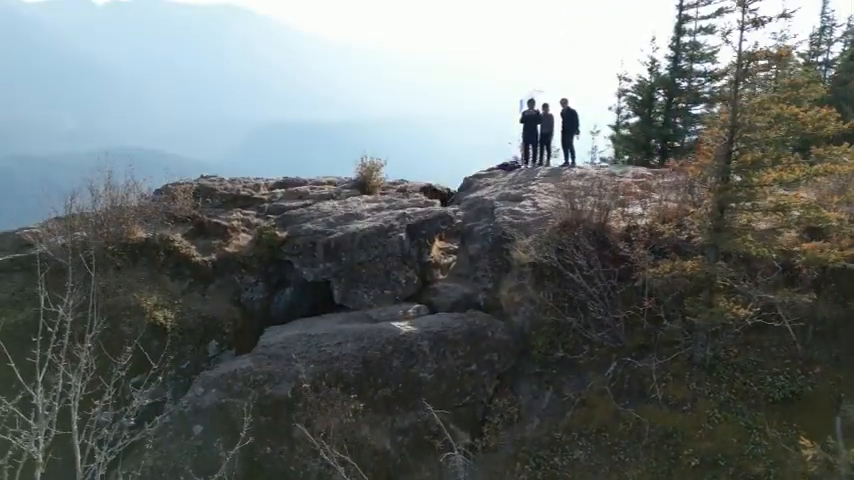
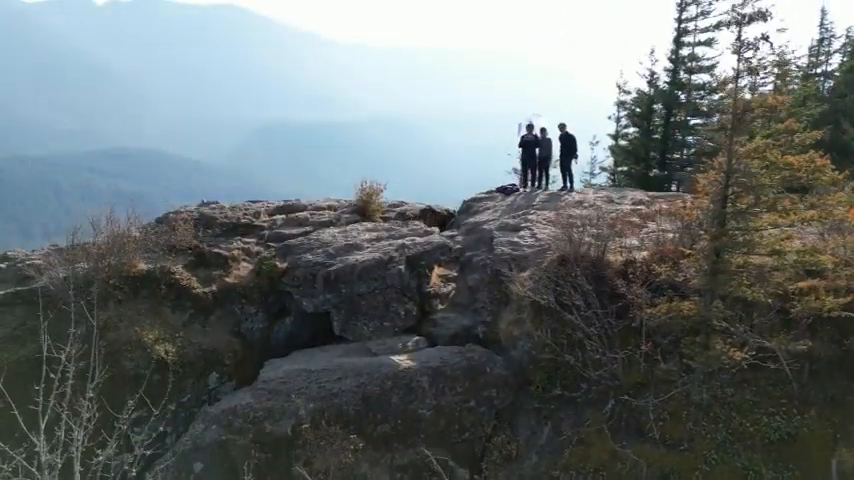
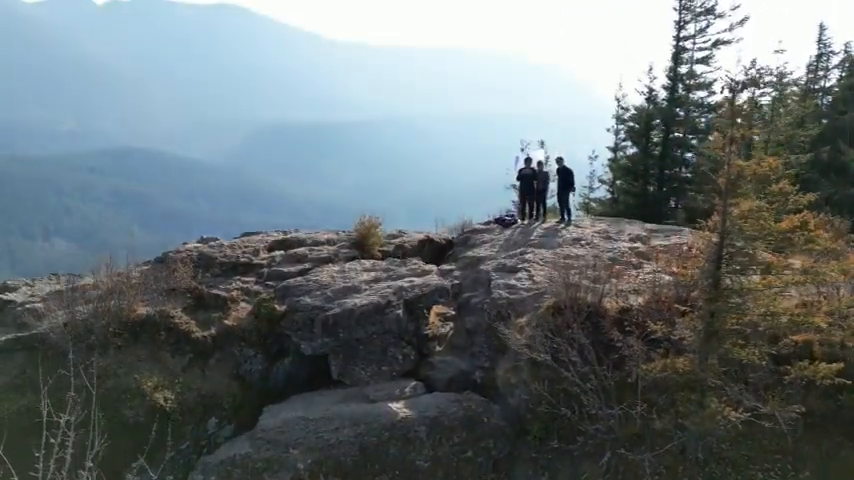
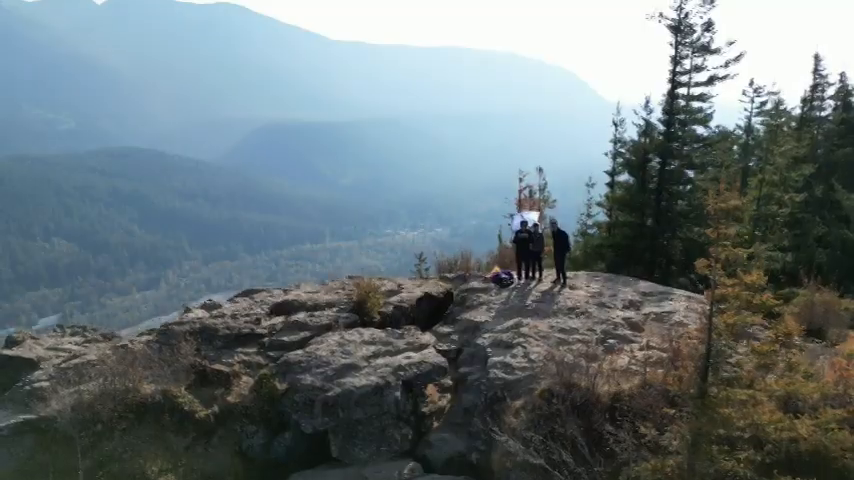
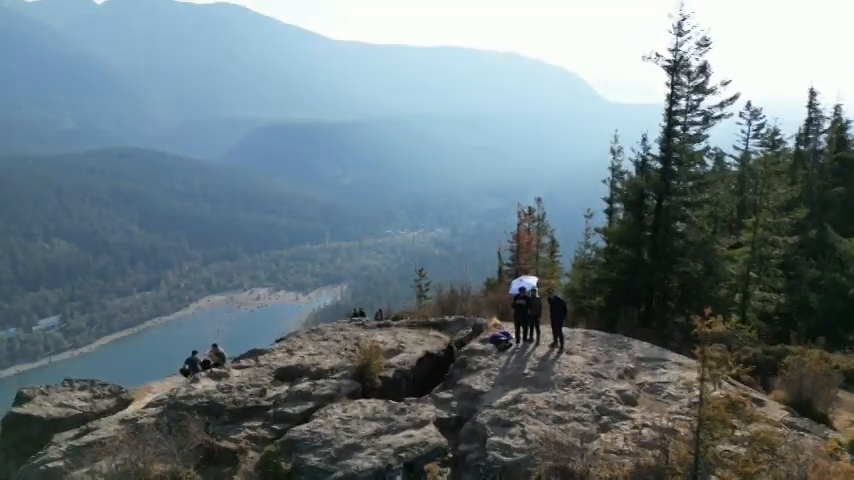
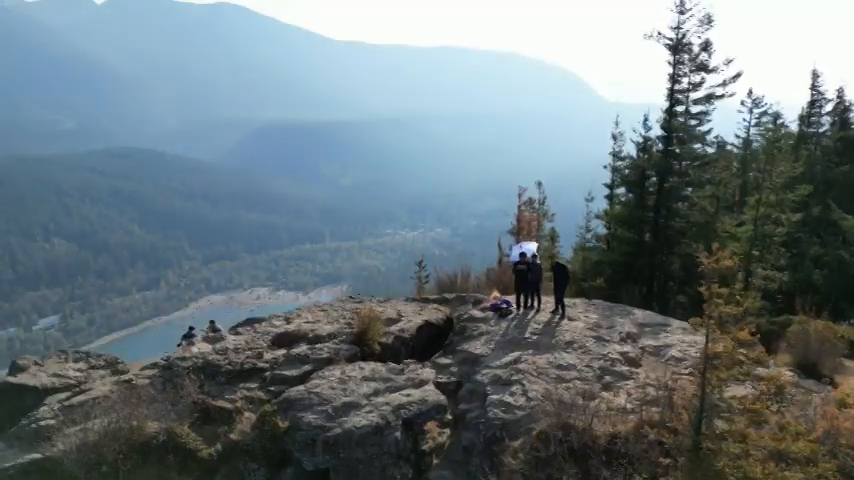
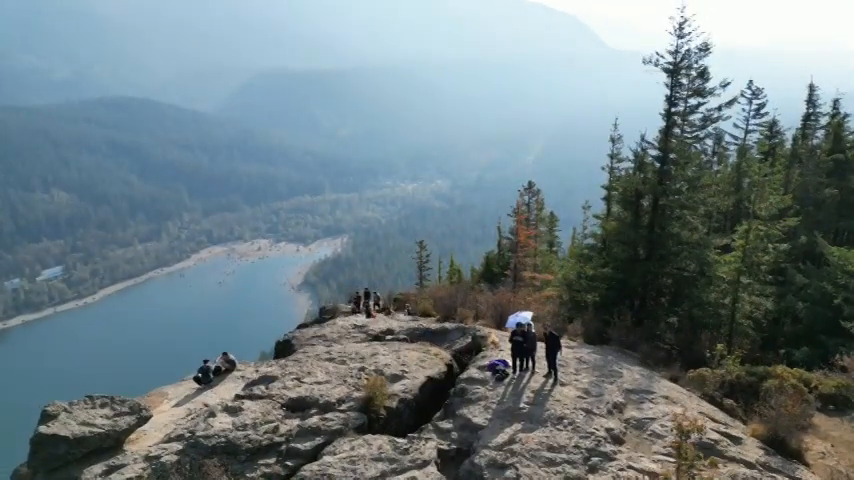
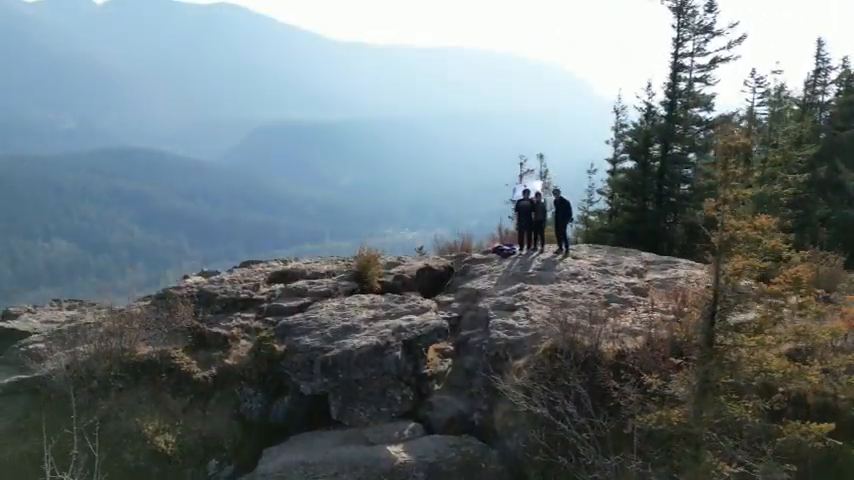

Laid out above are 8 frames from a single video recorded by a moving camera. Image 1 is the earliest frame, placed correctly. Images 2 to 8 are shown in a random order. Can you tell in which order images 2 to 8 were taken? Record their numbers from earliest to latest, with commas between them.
2, 3, 8, 4, 6, 5, 7
